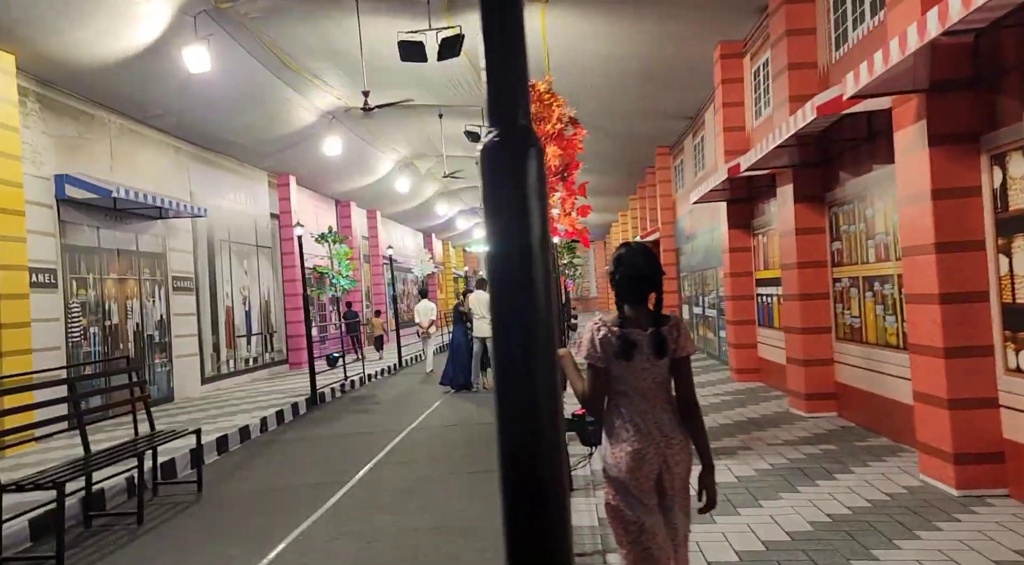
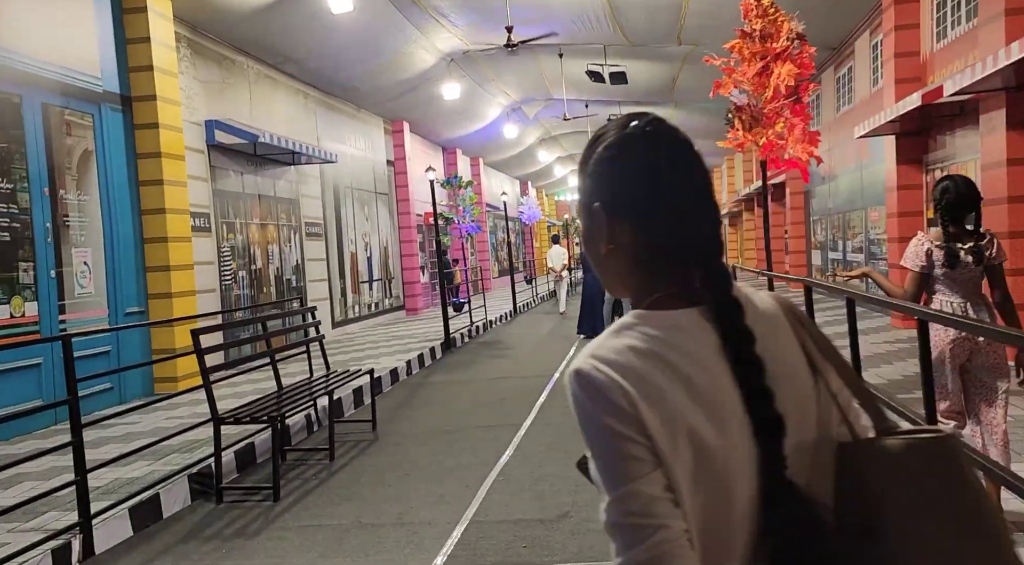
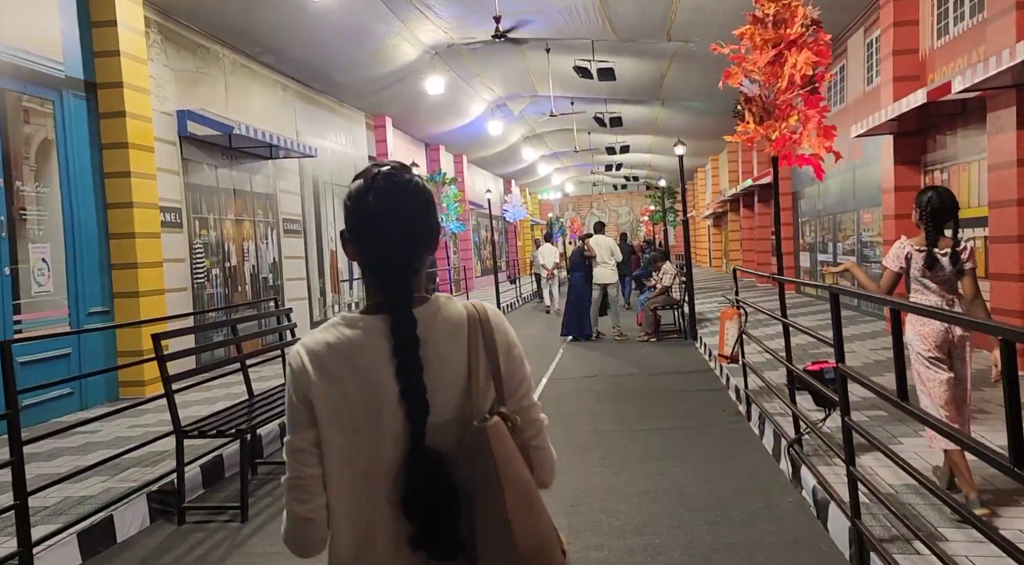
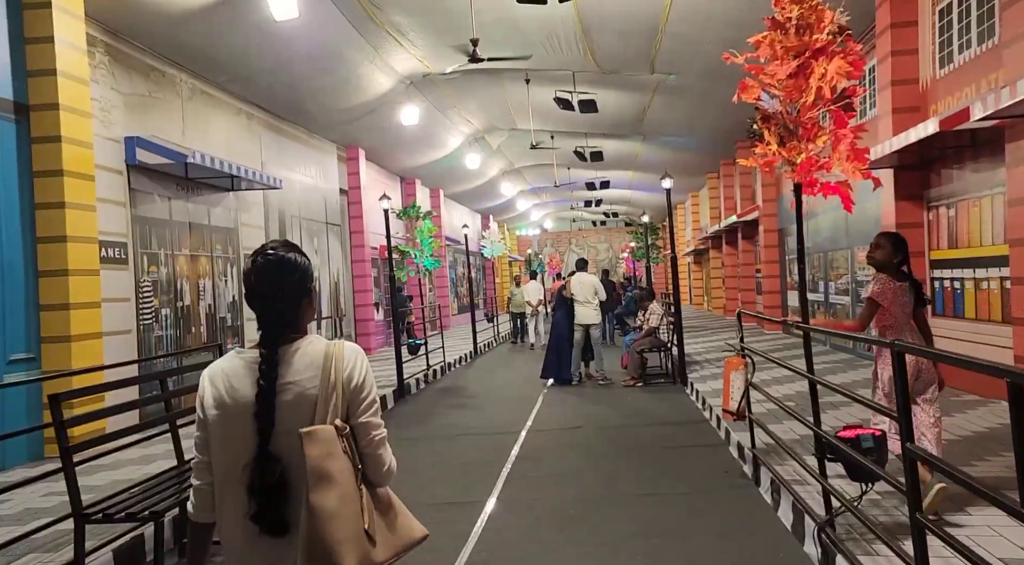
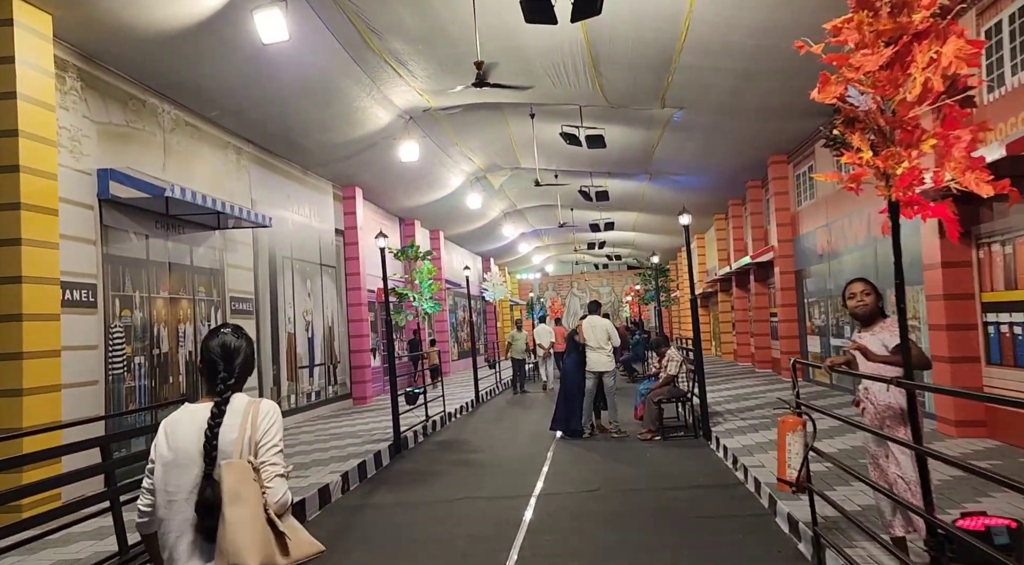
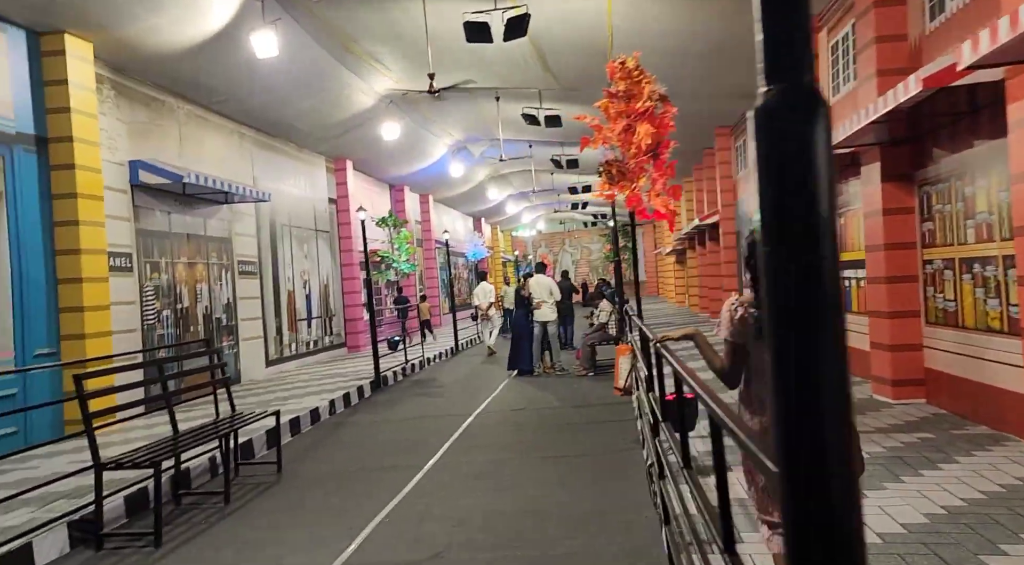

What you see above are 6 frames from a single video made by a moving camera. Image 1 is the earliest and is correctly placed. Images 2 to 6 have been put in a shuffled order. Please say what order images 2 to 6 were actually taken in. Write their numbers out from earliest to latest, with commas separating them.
6, 2, 3, 4, 5
